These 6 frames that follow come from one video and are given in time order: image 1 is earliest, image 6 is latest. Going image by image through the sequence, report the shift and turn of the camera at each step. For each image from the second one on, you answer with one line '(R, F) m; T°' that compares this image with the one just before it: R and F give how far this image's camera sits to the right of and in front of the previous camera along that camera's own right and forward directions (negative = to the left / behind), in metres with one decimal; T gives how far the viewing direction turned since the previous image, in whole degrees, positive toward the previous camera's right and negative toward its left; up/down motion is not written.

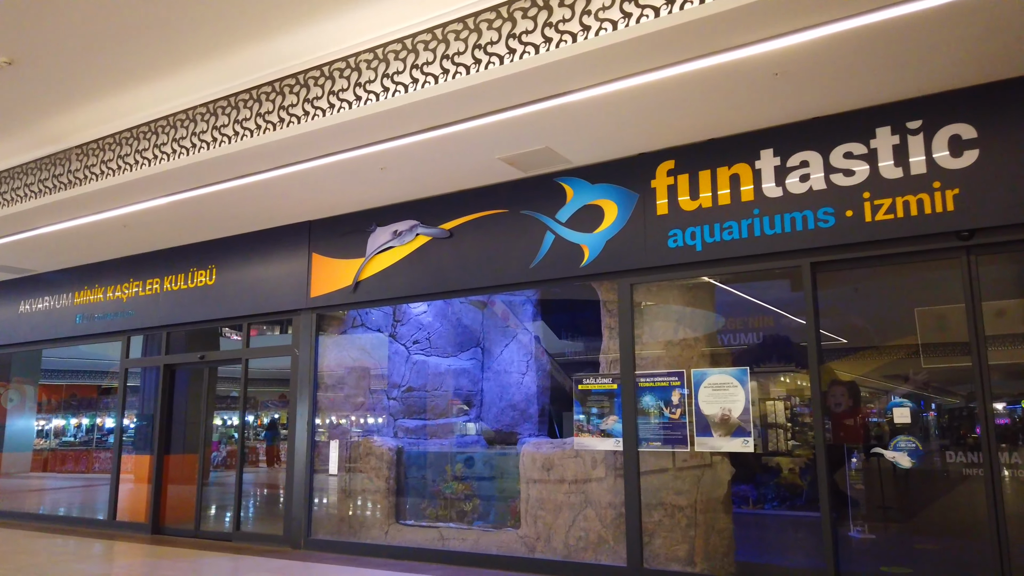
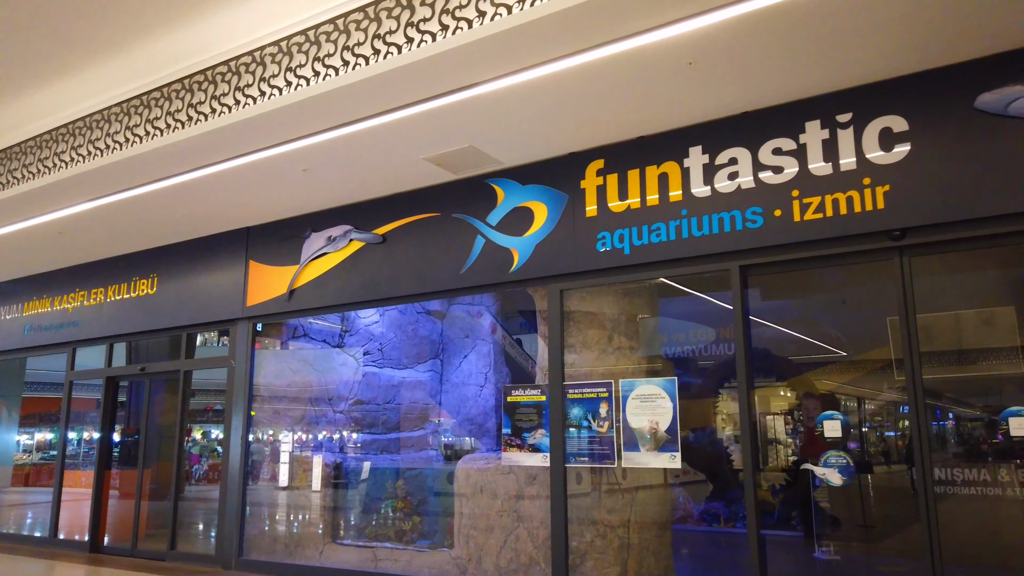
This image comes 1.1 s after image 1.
(+0.6, +0.3) m; 0°
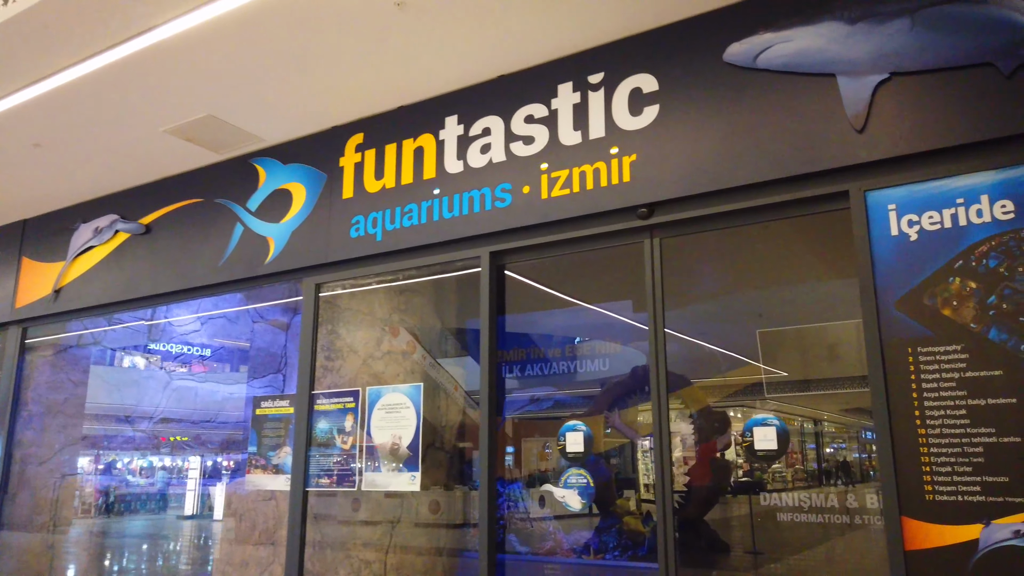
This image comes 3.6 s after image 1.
(+1.3, +0.7) m; +3°
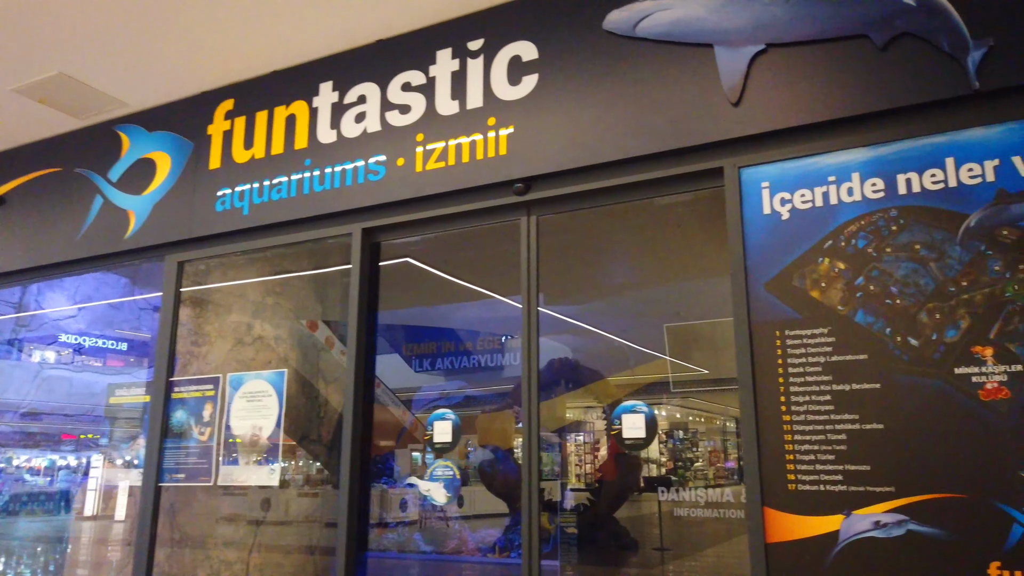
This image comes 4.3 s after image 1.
(+0.3, +0.2) m; +5°
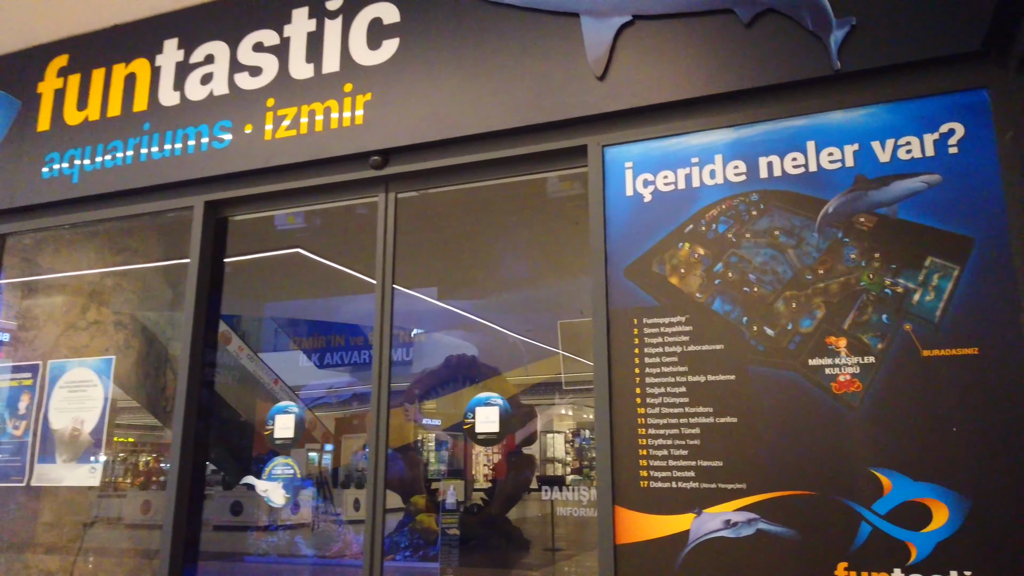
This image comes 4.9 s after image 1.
(+0.2, +0.2) m; +6°
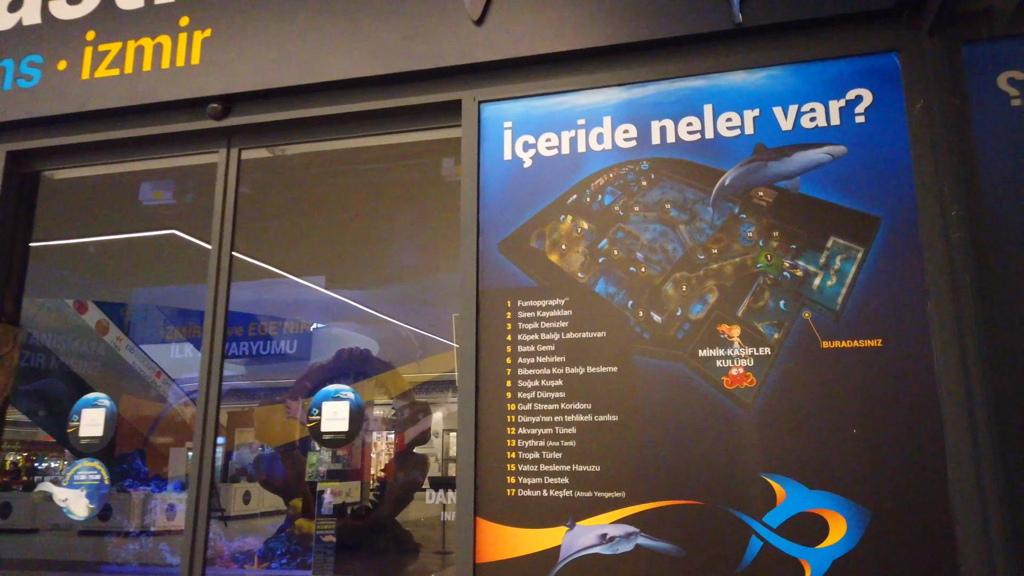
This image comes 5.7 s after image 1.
(+0.2, +0.3) m; +7°
